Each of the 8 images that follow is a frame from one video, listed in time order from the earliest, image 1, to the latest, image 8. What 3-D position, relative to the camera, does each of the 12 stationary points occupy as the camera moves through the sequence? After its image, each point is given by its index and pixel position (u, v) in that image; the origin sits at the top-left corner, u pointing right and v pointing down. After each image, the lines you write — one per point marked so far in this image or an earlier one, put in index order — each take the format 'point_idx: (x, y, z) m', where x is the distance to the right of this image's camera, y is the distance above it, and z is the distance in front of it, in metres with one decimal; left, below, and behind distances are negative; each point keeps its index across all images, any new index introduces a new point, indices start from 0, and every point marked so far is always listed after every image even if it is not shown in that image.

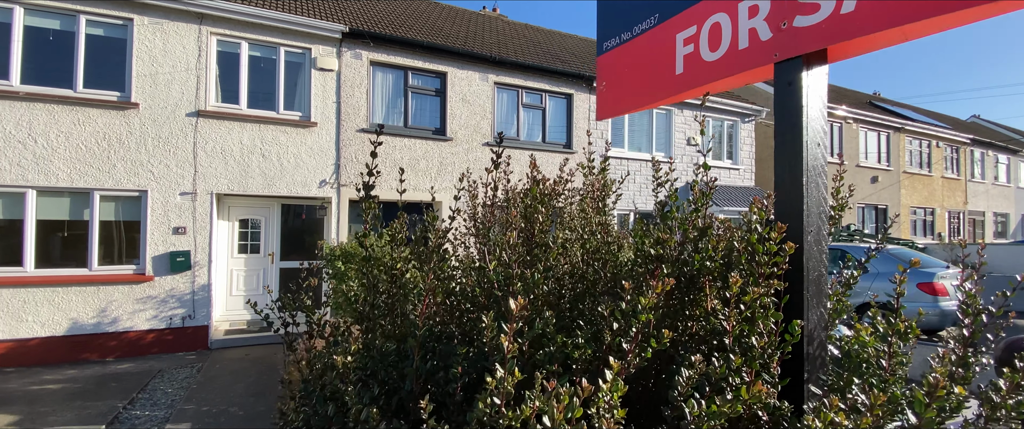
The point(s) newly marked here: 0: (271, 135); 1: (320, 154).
0: (-4.8, +1.6, +9.6) m
1: (-4.0, +1.2, +9.9) m
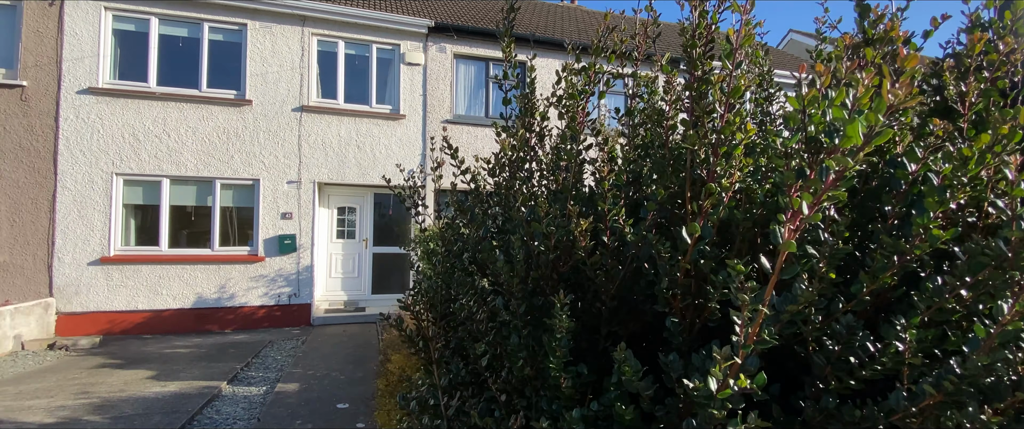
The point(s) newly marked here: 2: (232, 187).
0: (-3.1, +1.8, +10.1) m
1: (-2.3, +1.5, +10.3) m
2: (-5.5, +0.5, +9.4) m
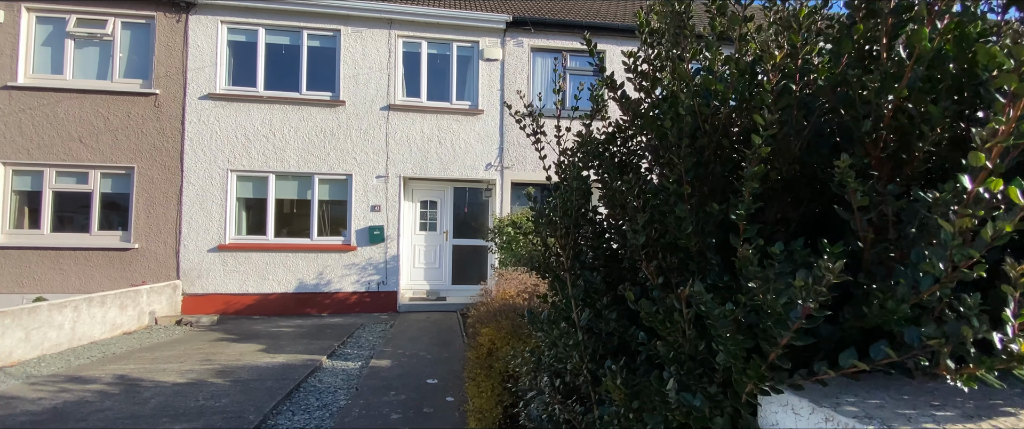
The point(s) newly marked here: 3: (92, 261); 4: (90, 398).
0: (-1.5, +2.0, +10.5) m
1: (-0.6, +1.6, +10.5) m
2: (-3.9, +0.7, +10.1) m
3: (-8.4, -0.9, +9.6) m
4: (-4.1, -1.8, +4.6) m
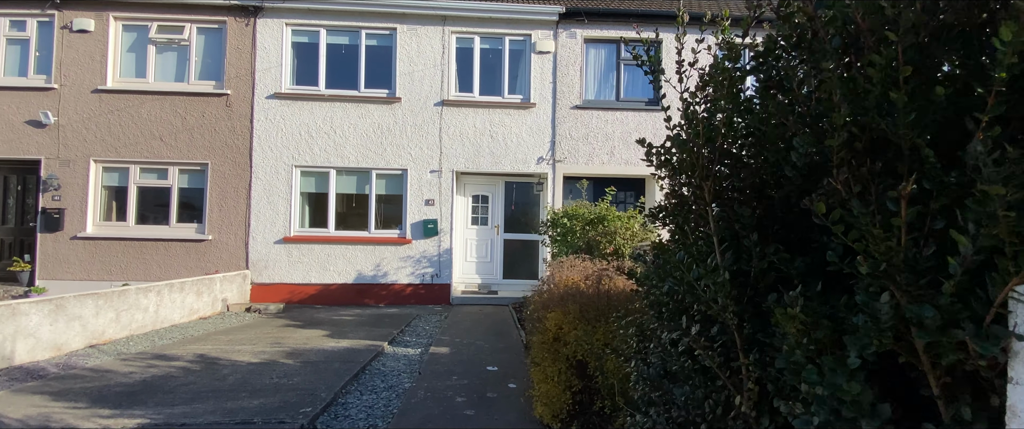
0: (-0.3, +2.1, +10.5) m
1: (+0.6, +1.8, +10.5) m
2: (-2.8, +0.8, +10.4) m
3: (-7.3, -0.8, +10.2) m
4: (-3.5, -1.6, +4.9) m
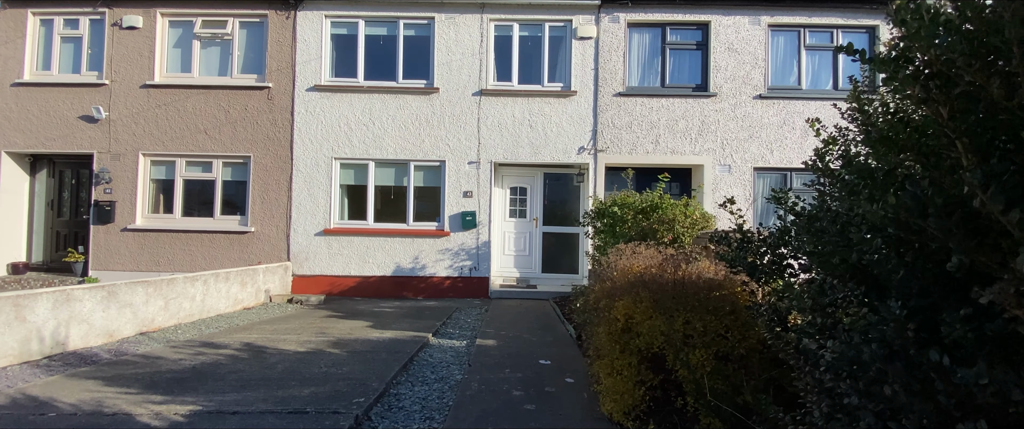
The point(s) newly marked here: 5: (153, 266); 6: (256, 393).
0: (+0.6, +2.3, +10.2) m
1: (+1.4, +2.0, +10.2) m
2: (-1.9, +1.0, +10.3) m
3: (-6.4, -0.6, +10.4) m
4: (-2.9, -1.5, +4.9) m
5: (-7.9, -1.1, +10.5) m
6: (-2.0, -1.4, +3.8) m
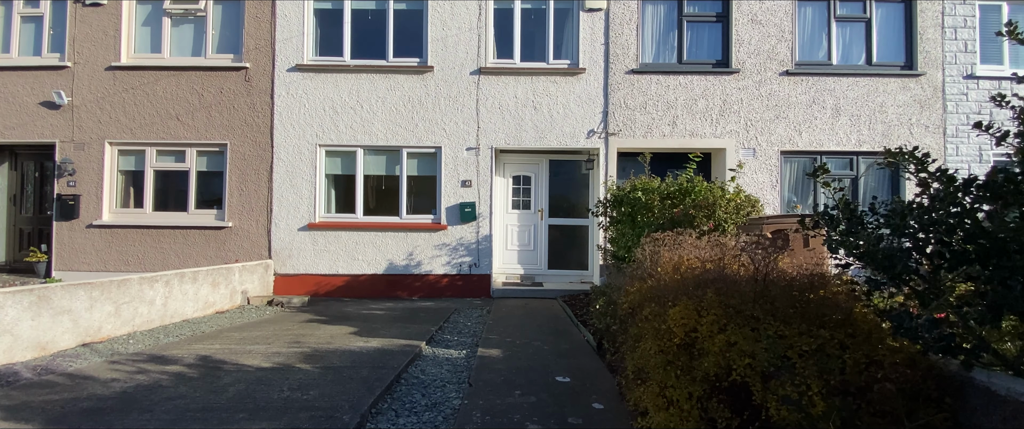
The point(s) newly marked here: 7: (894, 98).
0: (+0.6, +2.5, +9.3) m
1: (+1.5, +2.1, +9.2) m
2: (-1.9, +1.2, +9.3) m
3: (-6.4, -0.5, +9.5) m
4: (-2.8, -1.4, +3.9) m
5: (-7.8, -1.0, +9.6) m
6: (-2.0, -1.3, +2.9) m
7: (+7.5, +2.3, +9.4) m
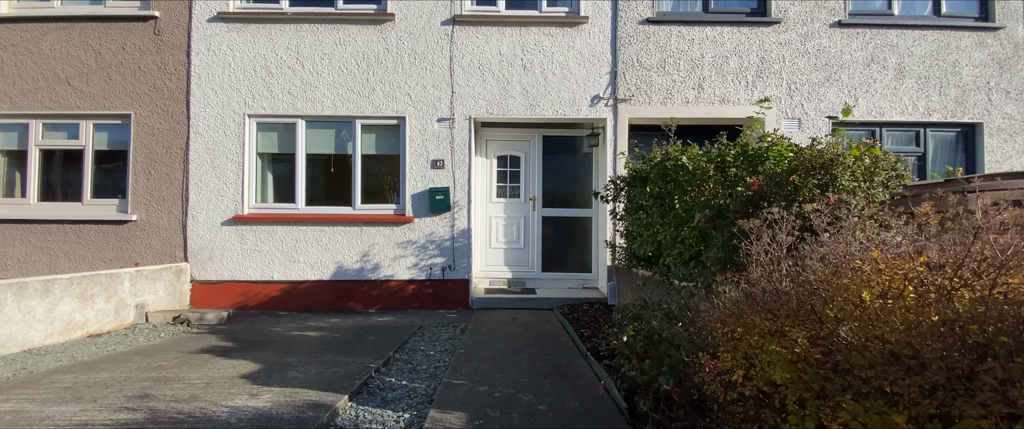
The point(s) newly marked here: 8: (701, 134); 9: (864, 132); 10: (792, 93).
0: (+0.3, +2.7, +7.3) m
1: (+1.2, +2.3, +7.3) m
2: (-2.1, +1.3, +7.4) m
3: (-6.6, -0.4, +7.4) m
4: (-3.0, -1.2, +1.9) m
5: (-8.0, -0.9, +7.5) m
6: (-2.1, -1.2, +0.9) m
7: (+7.3, +2.5, +7.6) m
8: (+3.0, +1.3, +7.7) m
9: (+5.6, +1.3, +7.6) m
10: (+4.3, +1.8, +7.3) m
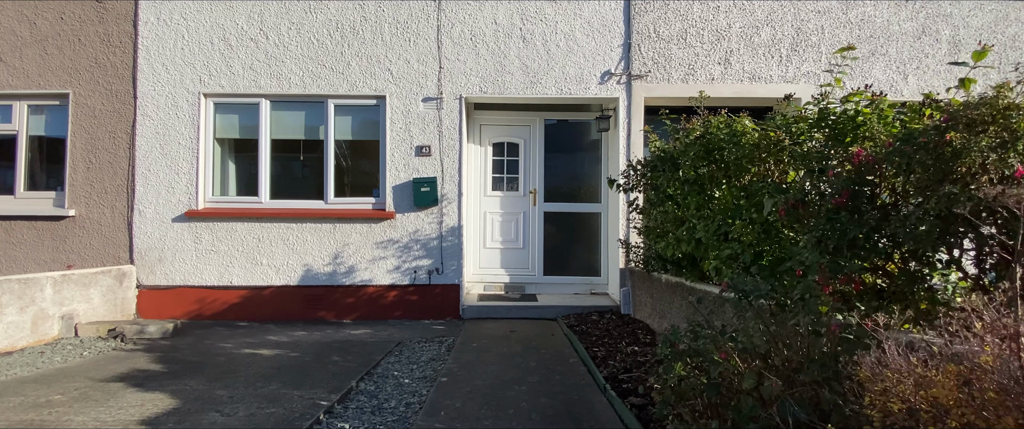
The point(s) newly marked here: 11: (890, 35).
0: (+0.3, +2.7, +6.3) m
1: (+1.2, +2.4, +6.3) m
2: (-2.2, +1.4, +6.4) m
3: (-6.6, -0.3, +6.4) m
4: (-3.0, -1.2, +1.0) m
5: (-8.1, -0.8, +6.5) m
6: (-2.1, -1.1, -0.1) m
7: (+7.2, +2.6, +6.6) m
8: (+3.0, +1.3, +6.7) m
9: (+5.5, +1.4, +6.6) m
10: (+4.2, +1.9, +6.3) m
11: (+5.1, +2.4, +6.4) m
